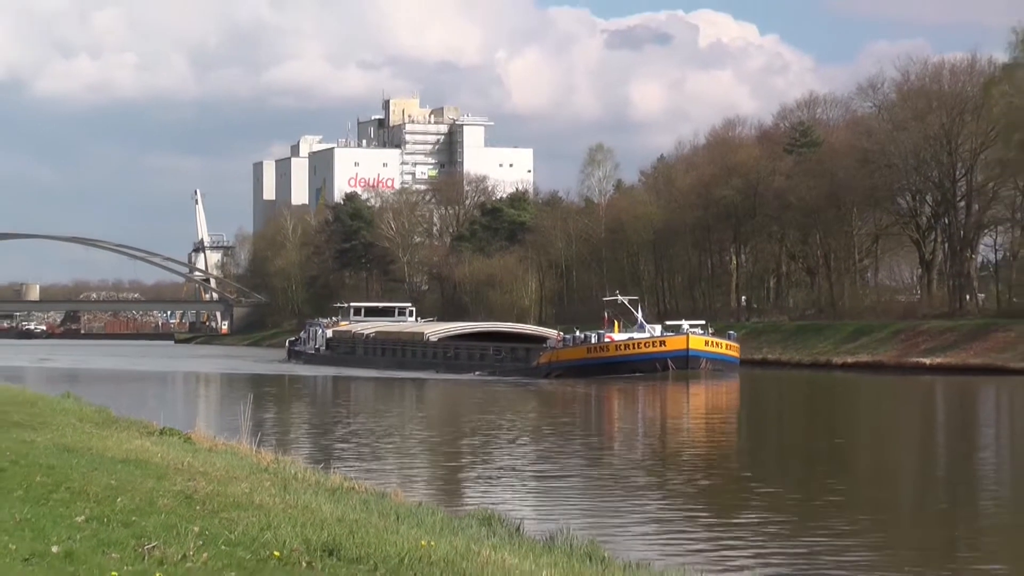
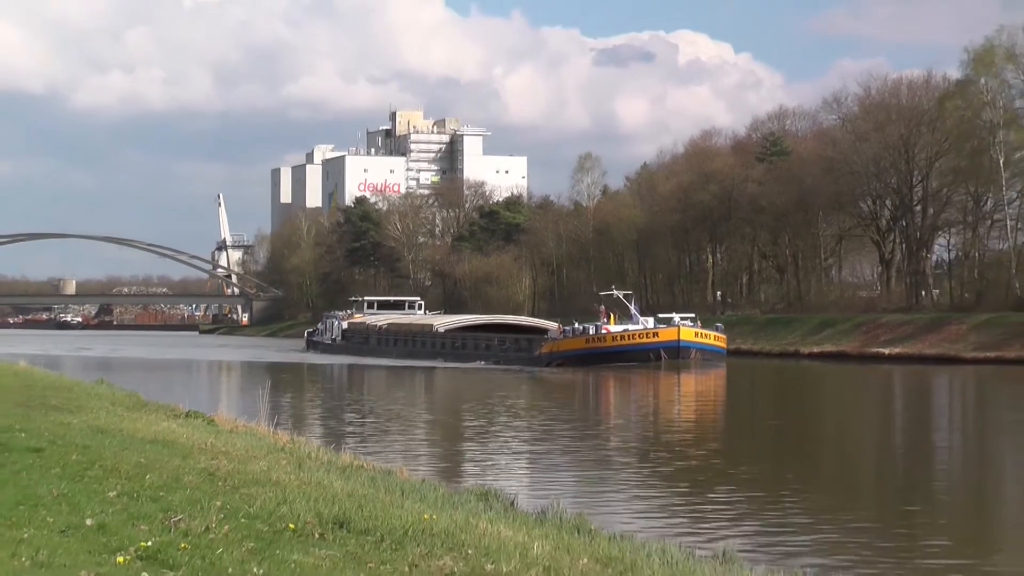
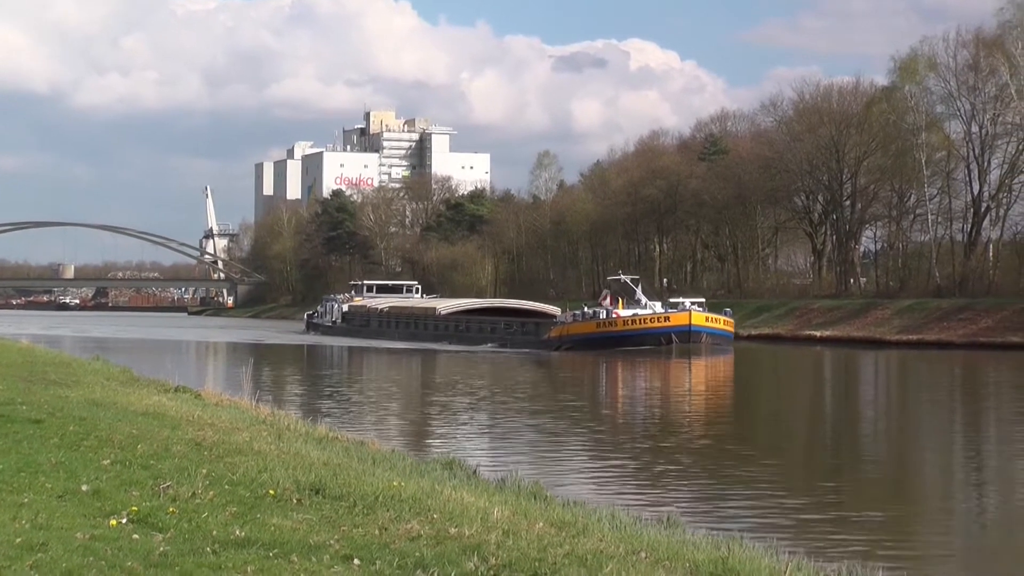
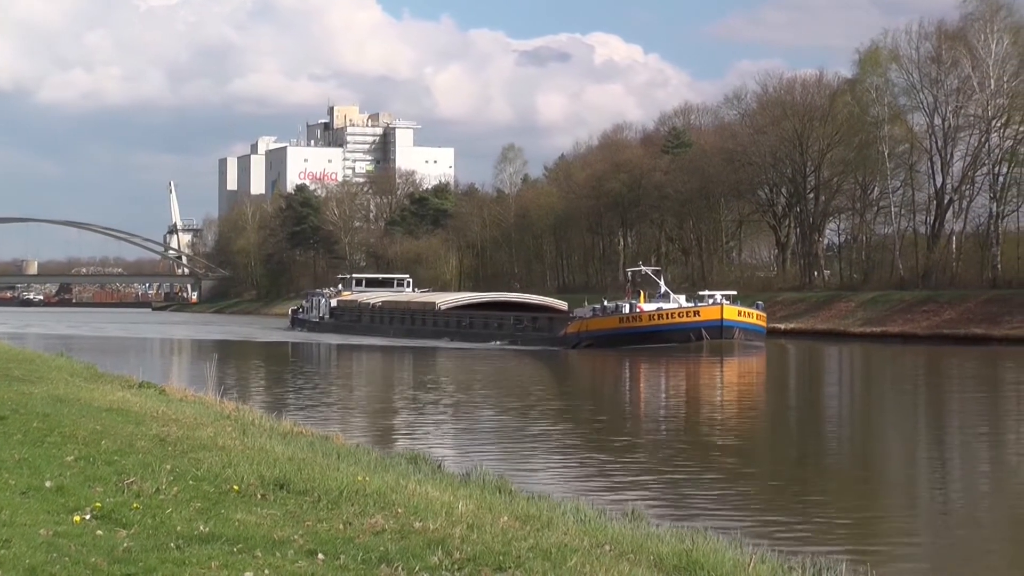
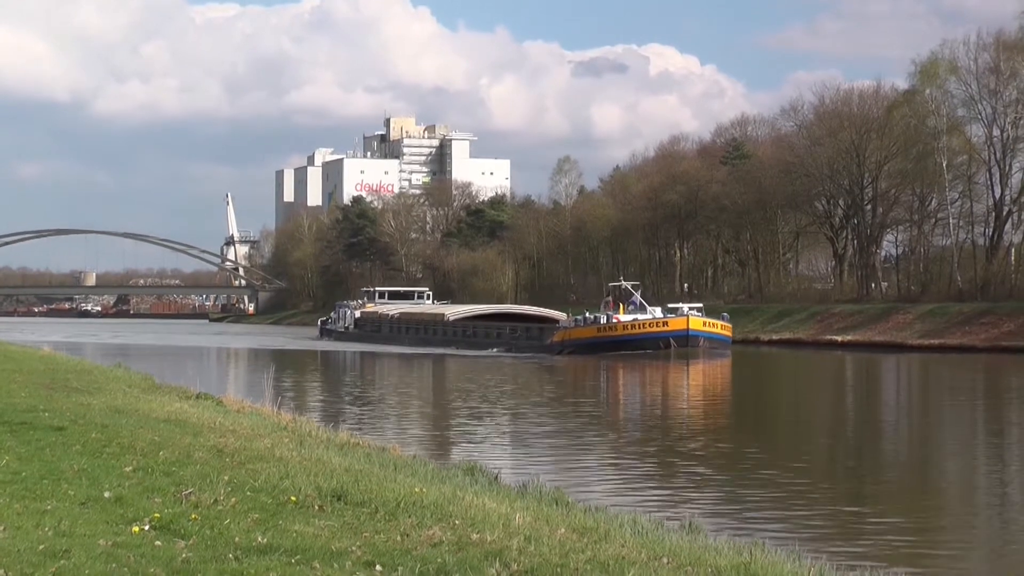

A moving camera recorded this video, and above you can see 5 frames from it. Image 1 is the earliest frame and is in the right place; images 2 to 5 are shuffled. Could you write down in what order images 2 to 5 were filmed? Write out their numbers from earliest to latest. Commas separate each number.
2, 5, 3, 4
